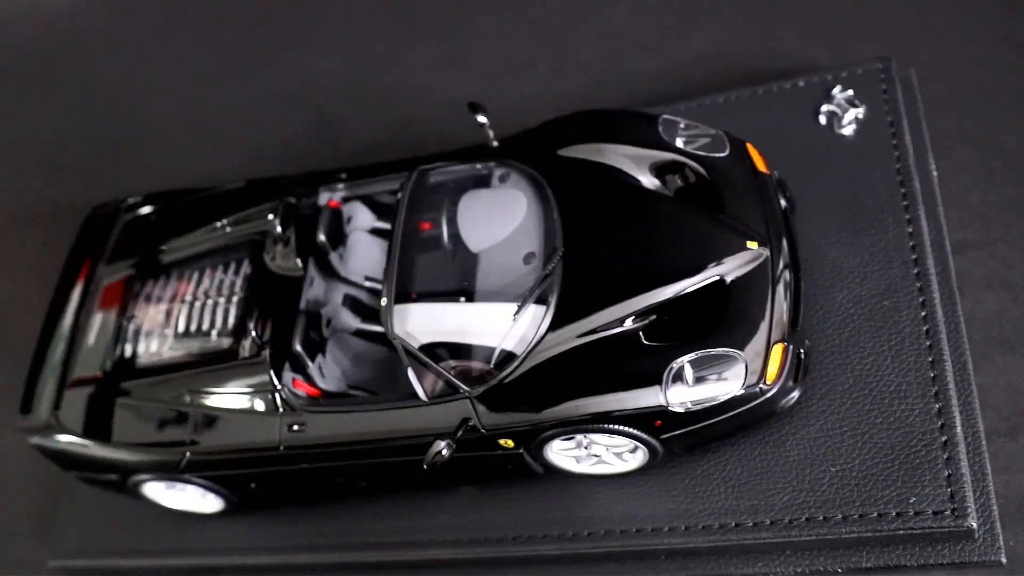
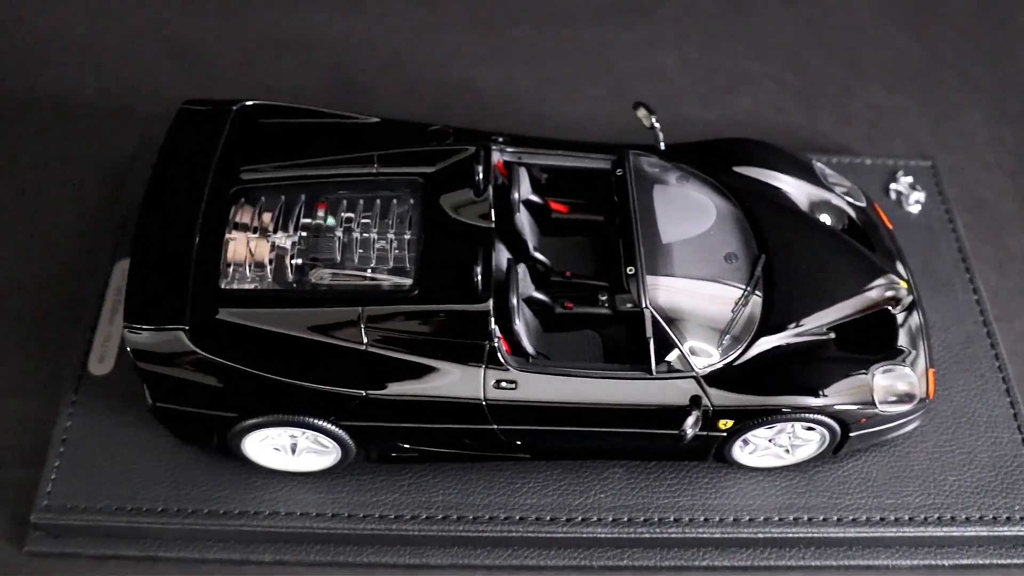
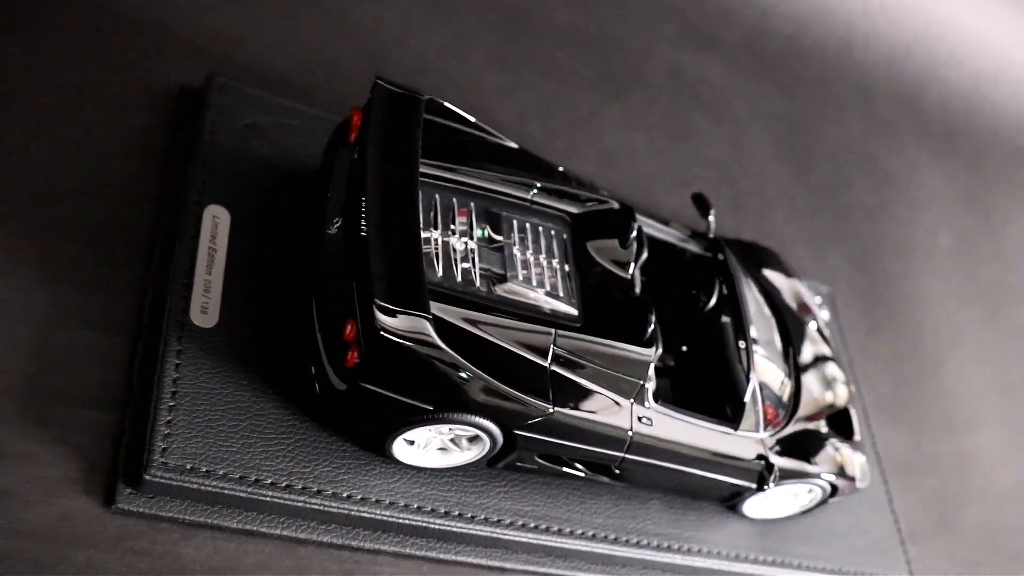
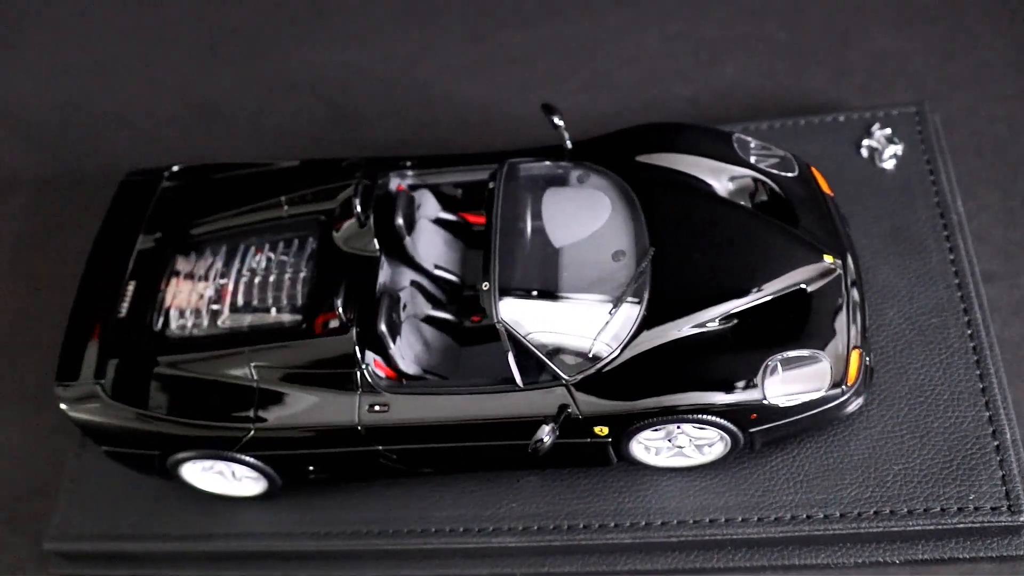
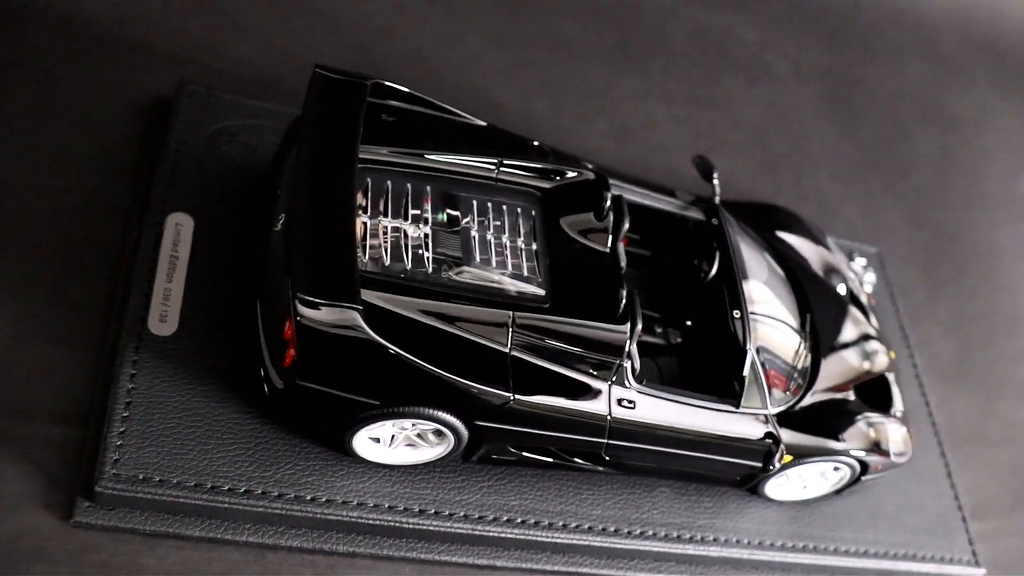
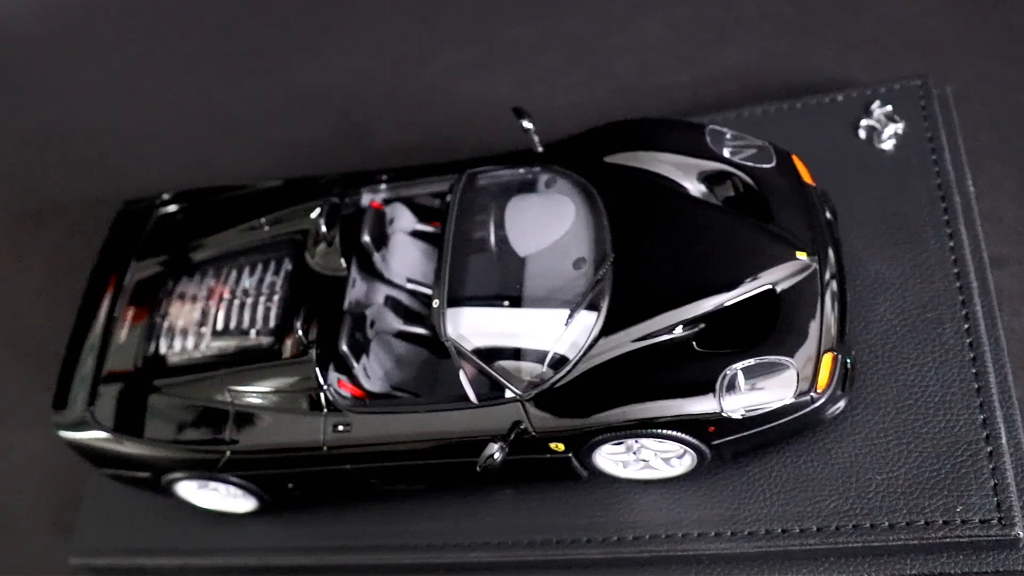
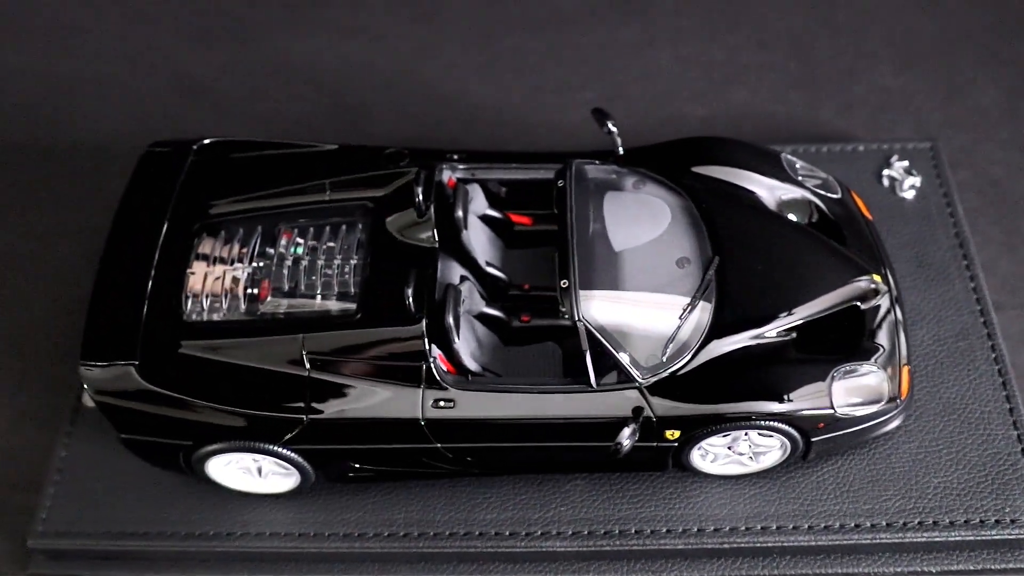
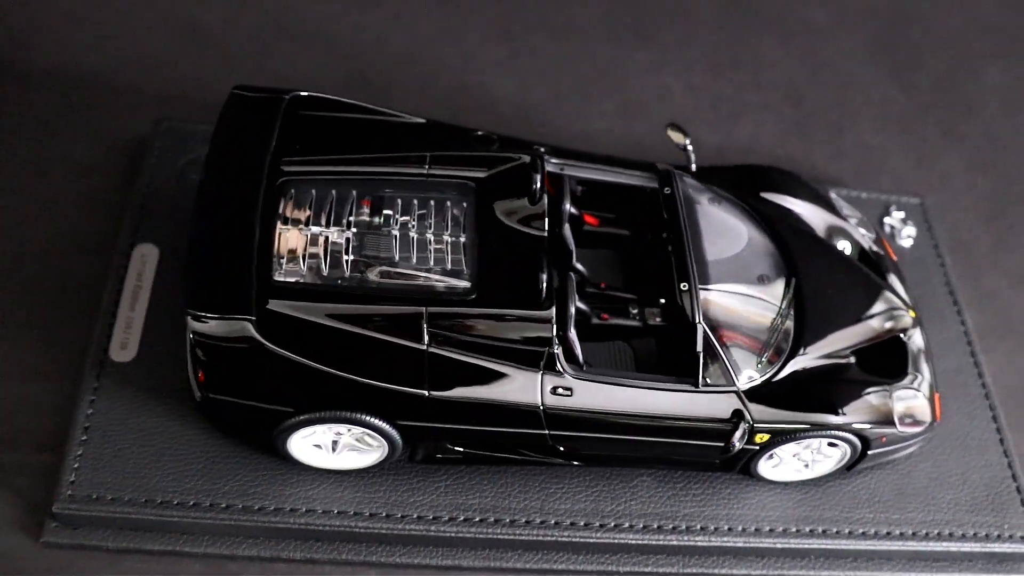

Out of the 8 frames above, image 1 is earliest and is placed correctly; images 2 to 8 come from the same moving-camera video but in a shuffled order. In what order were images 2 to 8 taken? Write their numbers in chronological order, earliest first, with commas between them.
6, 4, 7, 2, 8, 5, 3
